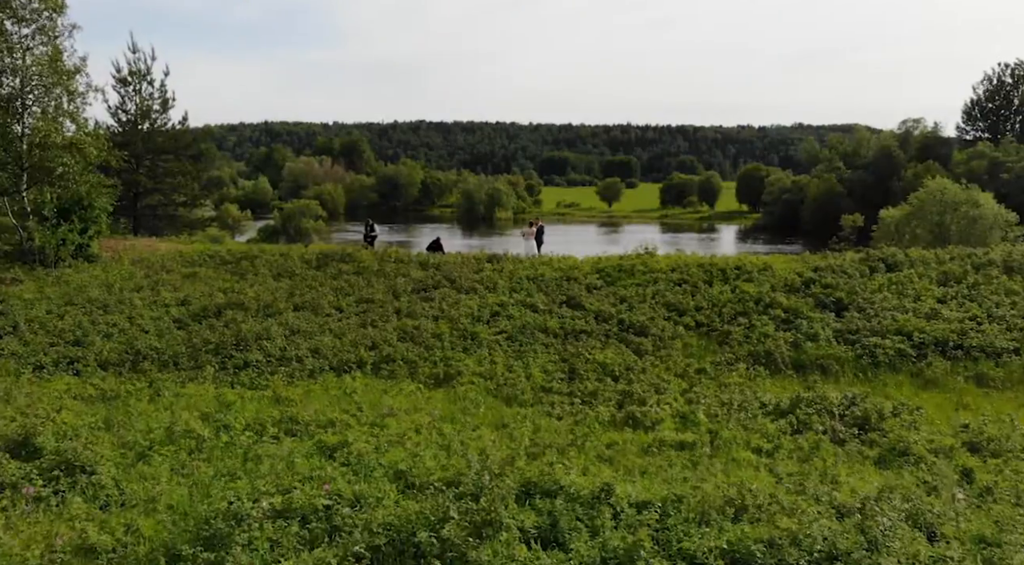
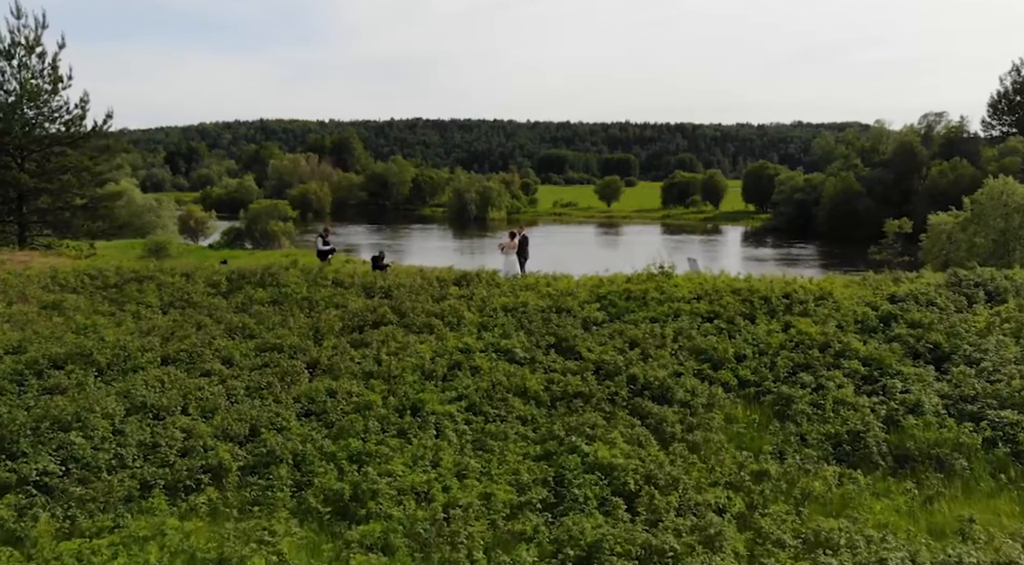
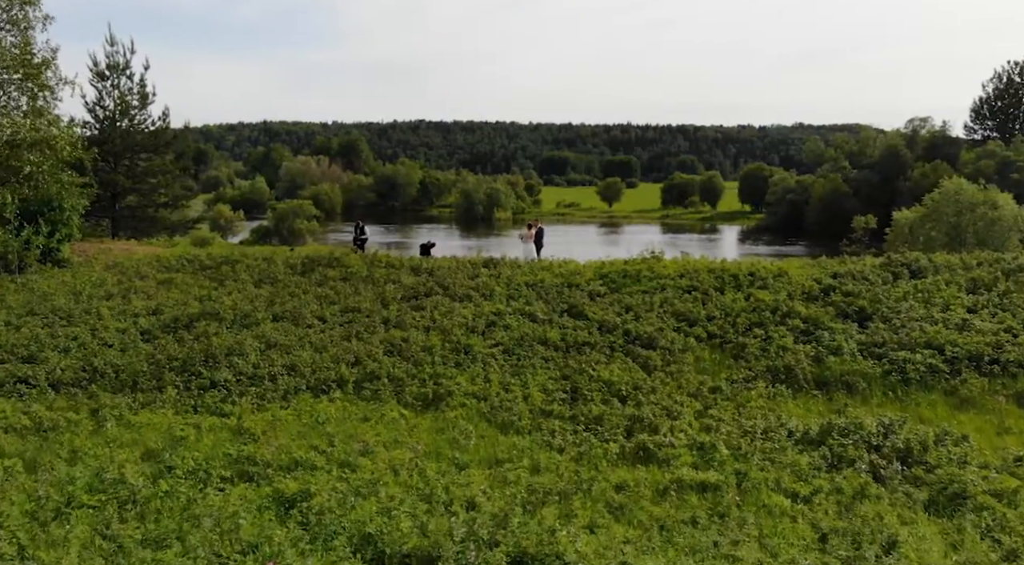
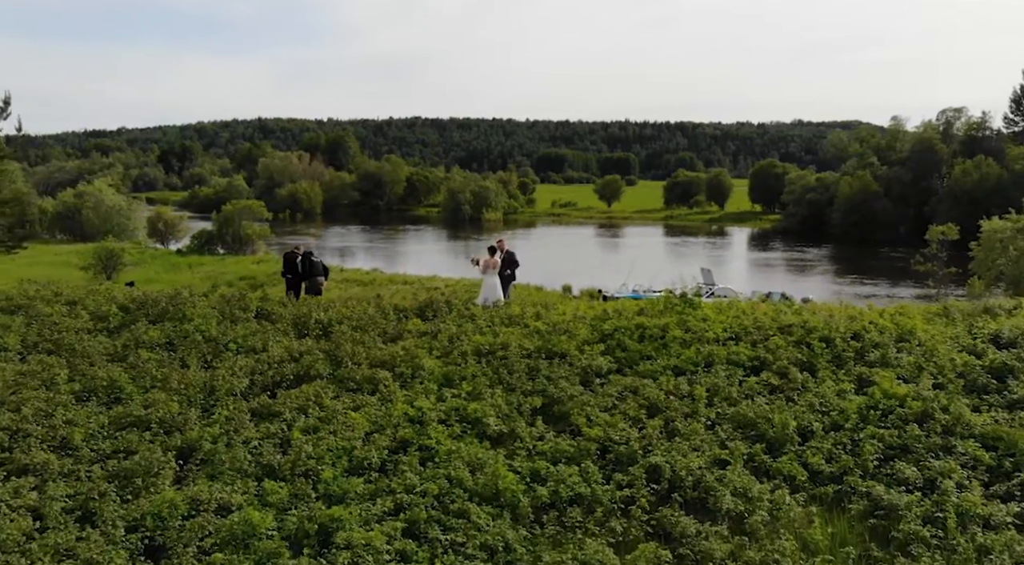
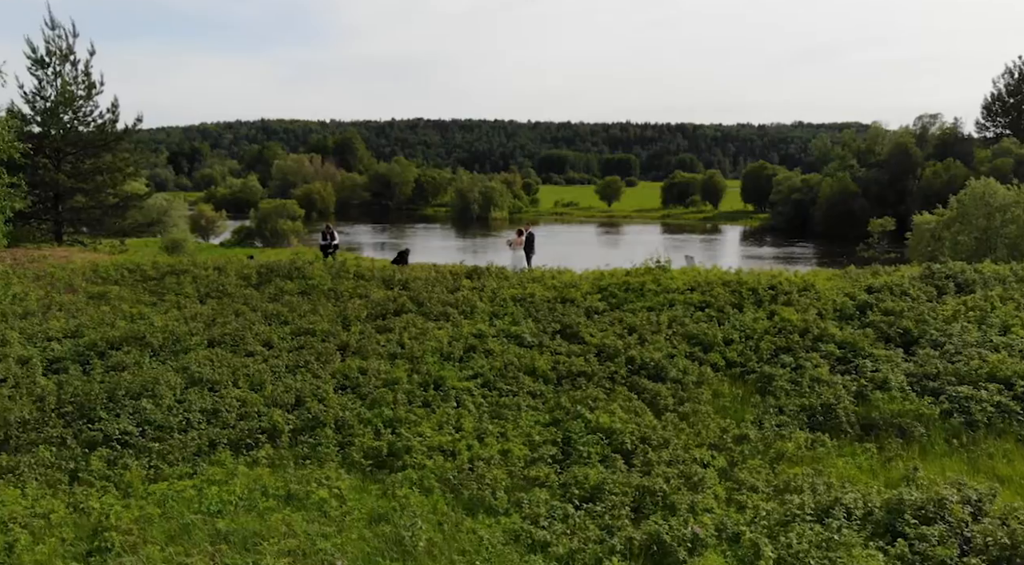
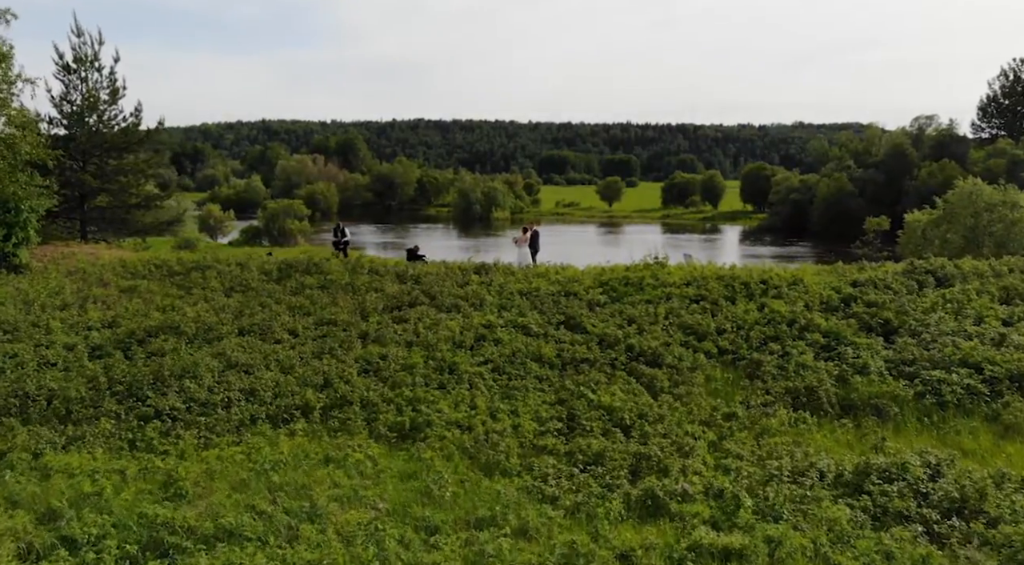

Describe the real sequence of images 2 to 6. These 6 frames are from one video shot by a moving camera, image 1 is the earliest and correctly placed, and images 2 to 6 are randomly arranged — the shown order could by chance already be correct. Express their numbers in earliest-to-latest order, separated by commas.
3, 6, 5, 2, 4
